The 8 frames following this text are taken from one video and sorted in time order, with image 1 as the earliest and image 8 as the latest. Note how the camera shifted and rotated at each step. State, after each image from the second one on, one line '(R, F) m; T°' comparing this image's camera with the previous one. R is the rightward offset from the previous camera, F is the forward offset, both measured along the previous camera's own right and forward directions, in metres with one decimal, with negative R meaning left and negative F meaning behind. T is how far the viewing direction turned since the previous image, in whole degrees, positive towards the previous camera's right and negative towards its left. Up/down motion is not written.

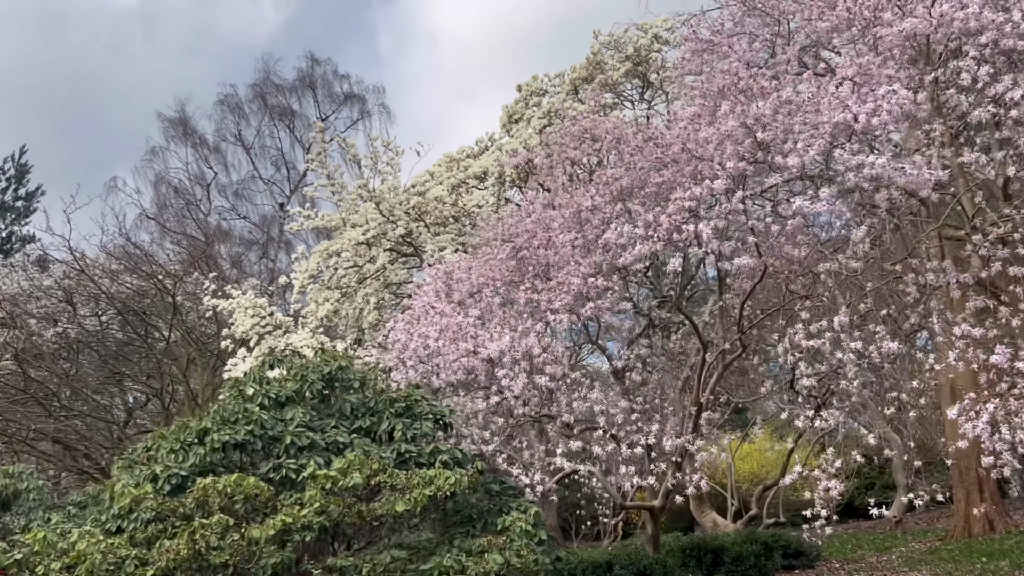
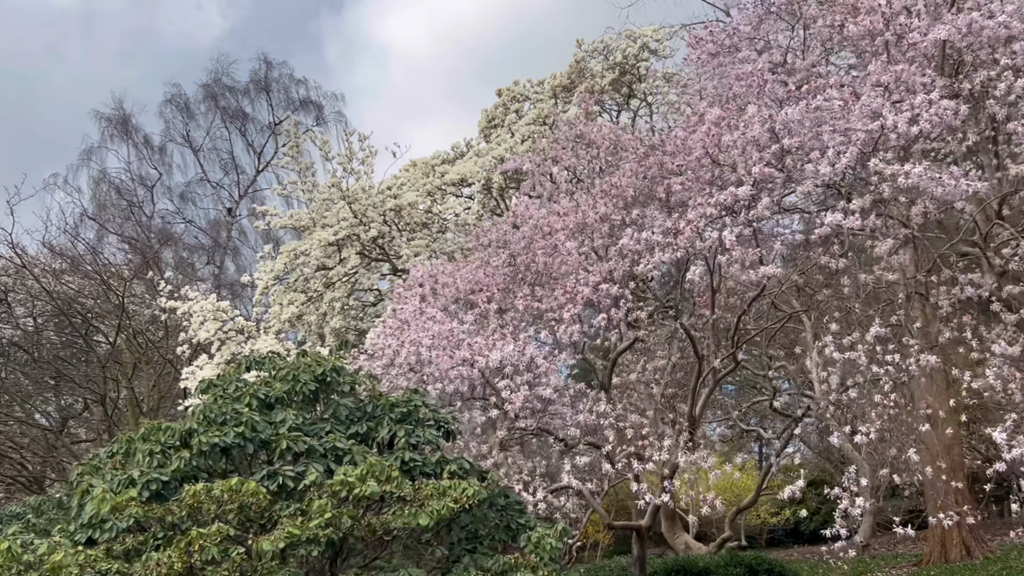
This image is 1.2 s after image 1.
(-0.6, +0.5) m; +4°
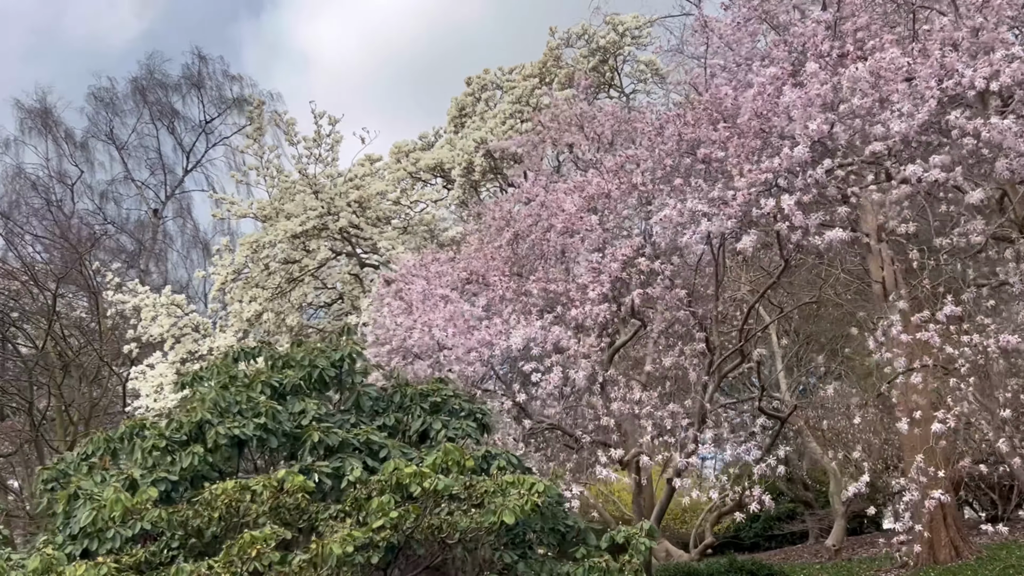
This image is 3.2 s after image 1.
(-0.9, +0.7) m; +5°
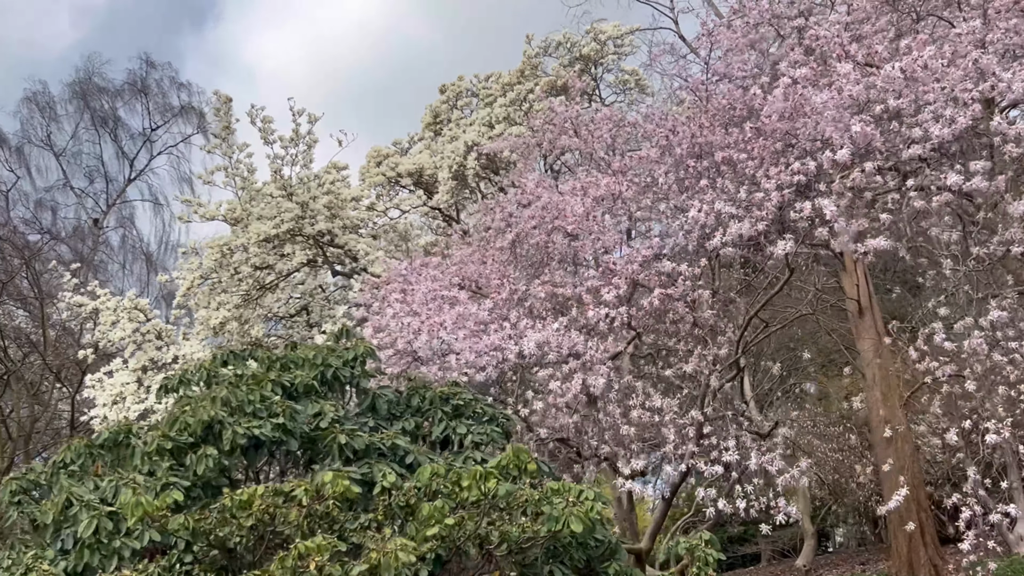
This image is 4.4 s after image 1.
(-0.6, +0.4) m; +4°
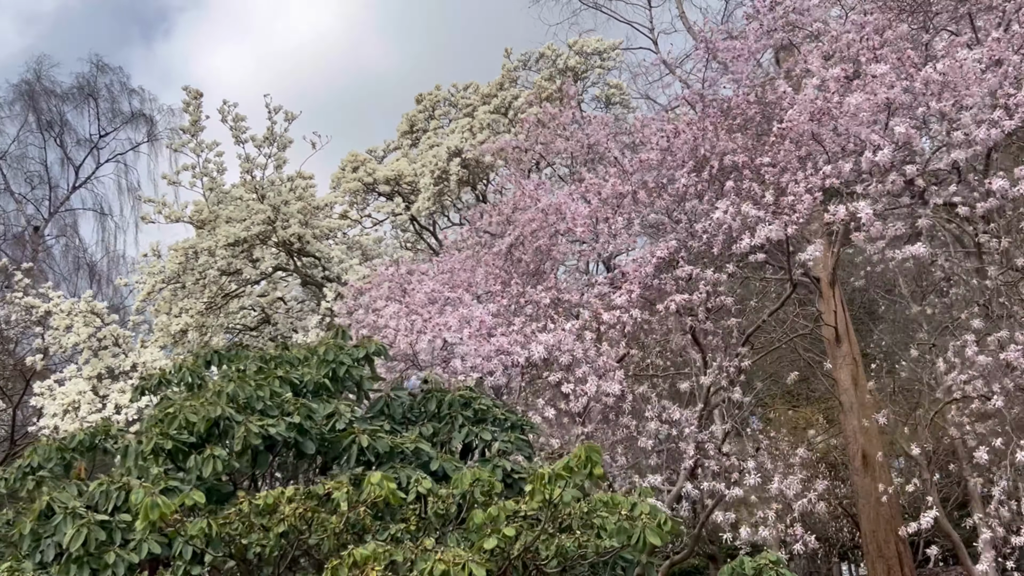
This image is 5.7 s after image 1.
(-0.5, +0.4) m; +4°
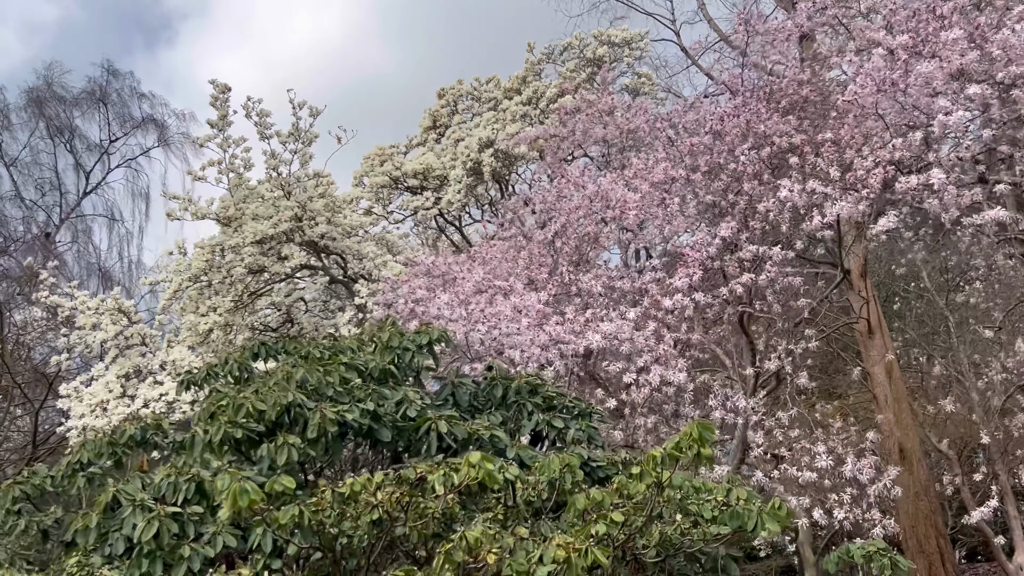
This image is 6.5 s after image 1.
(-0.4, +0.2) m; 0°
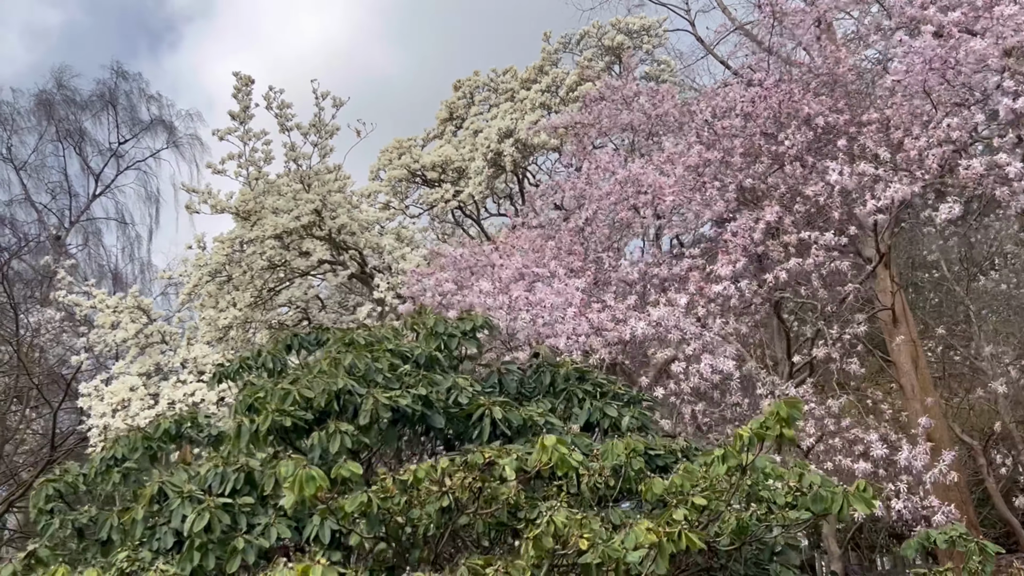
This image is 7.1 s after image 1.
(-0.2, +0.2) m; 0°
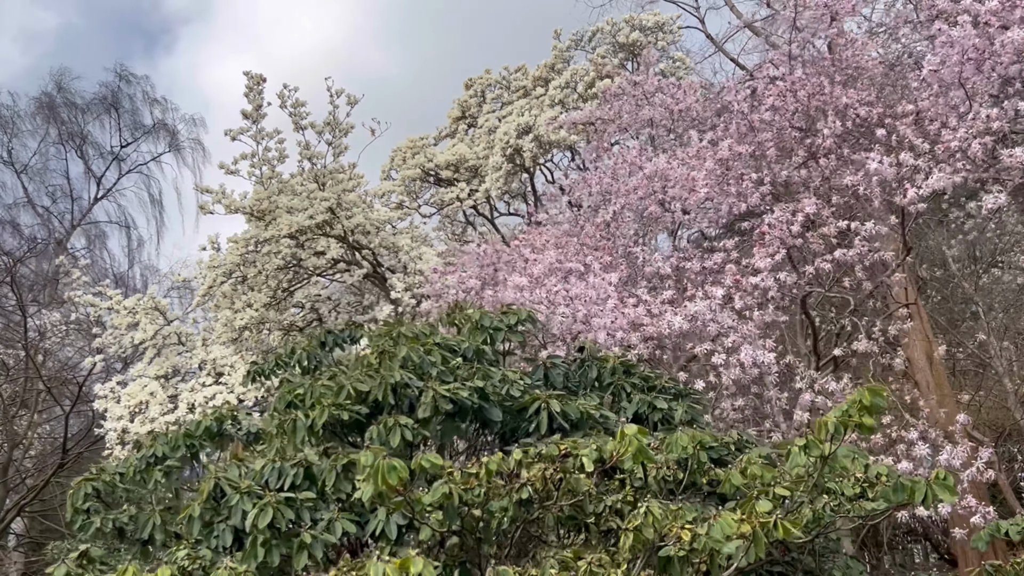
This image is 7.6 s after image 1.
(-0.3, +0.1) m; 0°
